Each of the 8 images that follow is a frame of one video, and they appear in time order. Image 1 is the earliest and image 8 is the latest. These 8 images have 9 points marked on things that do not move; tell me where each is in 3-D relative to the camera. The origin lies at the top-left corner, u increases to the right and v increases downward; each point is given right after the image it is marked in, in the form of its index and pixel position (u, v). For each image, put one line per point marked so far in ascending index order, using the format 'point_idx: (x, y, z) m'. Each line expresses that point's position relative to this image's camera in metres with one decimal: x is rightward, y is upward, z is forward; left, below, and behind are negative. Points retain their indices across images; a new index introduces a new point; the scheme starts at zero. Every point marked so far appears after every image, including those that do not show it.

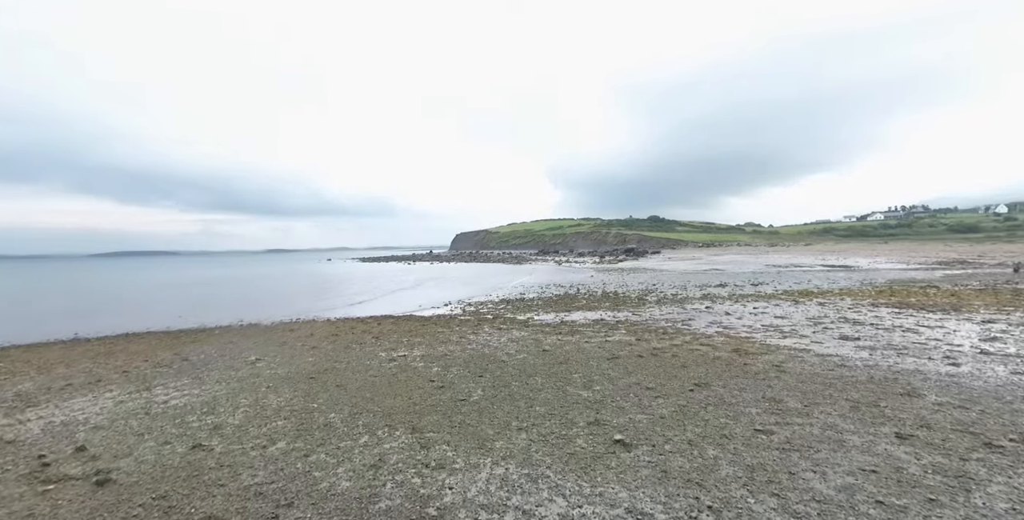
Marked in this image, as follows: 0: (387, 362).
0: (-3.3, -2.8, +10.8) m
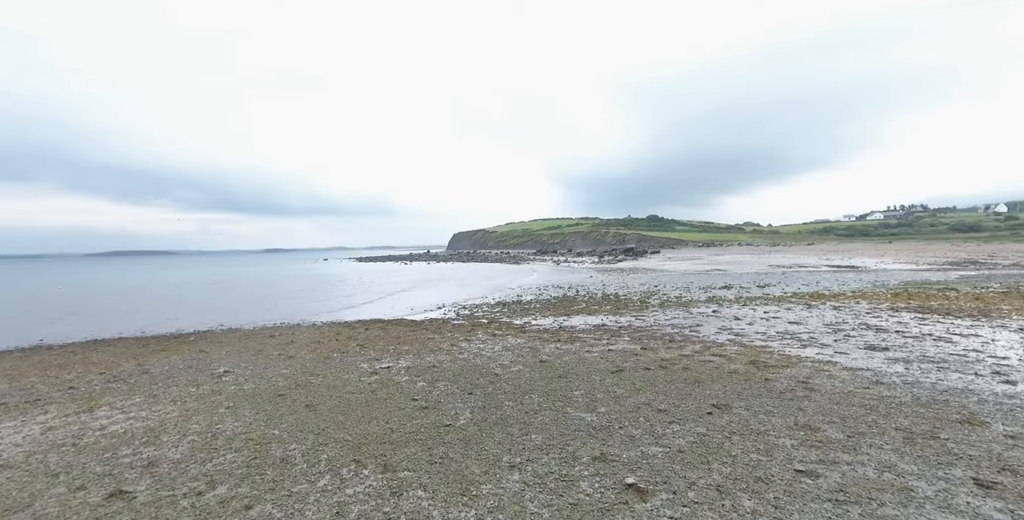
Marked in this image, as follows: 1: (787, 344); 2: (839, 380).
0: (-3.5, -2.8, +9.8) m
1: (+7.5, -2.3, +11.0) m
2: (+6.4, -2.4, +7.9) m
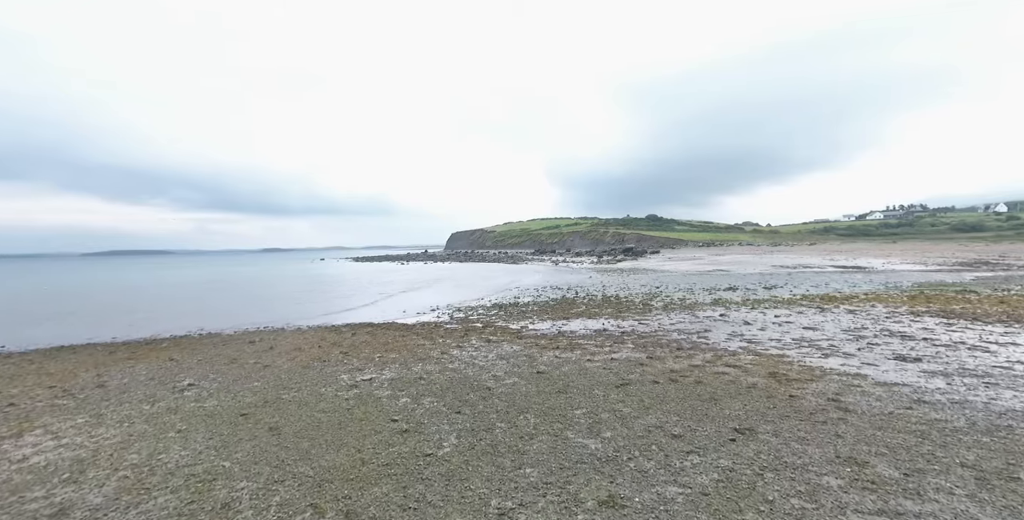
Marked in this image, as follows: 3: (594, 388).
0: (-3.6, -2.9, +8.8) m
1: (+7.4, -2.3, +10.1) m
2: (+6.3, -2.4, +7.0) m
3: (+1.7, -2.7, +8.5) m
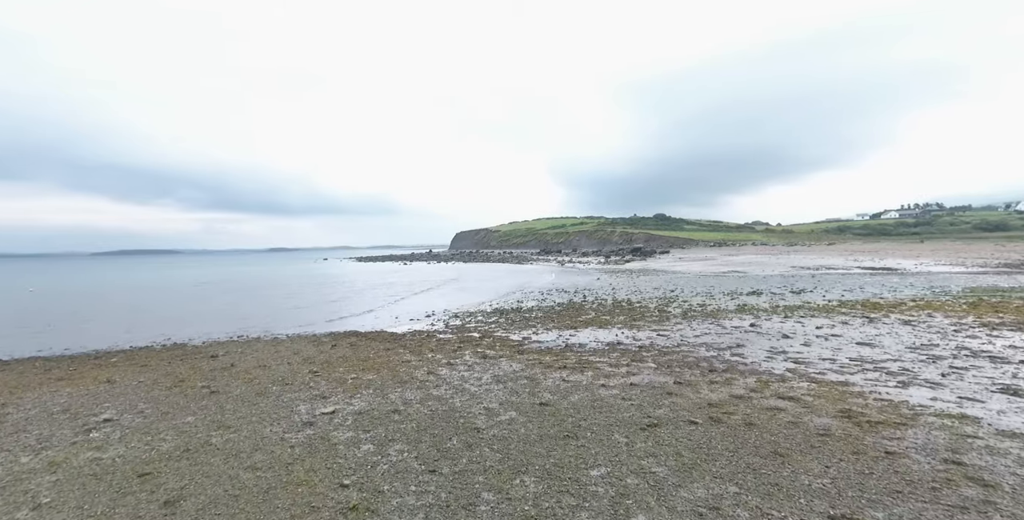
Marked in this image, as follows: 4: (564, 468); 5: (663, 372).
0: (-3.7, -2.9, +6.9) m
1: (+7.3, -2.4, +8.1) m
2: (+6.2, -2.5, +5.0) m
3: (+1.6, -2.8, +6.5) m
4: (+0.7, -2.8, +5.5) m
5: (+3.7, -2.7, +9.8) m
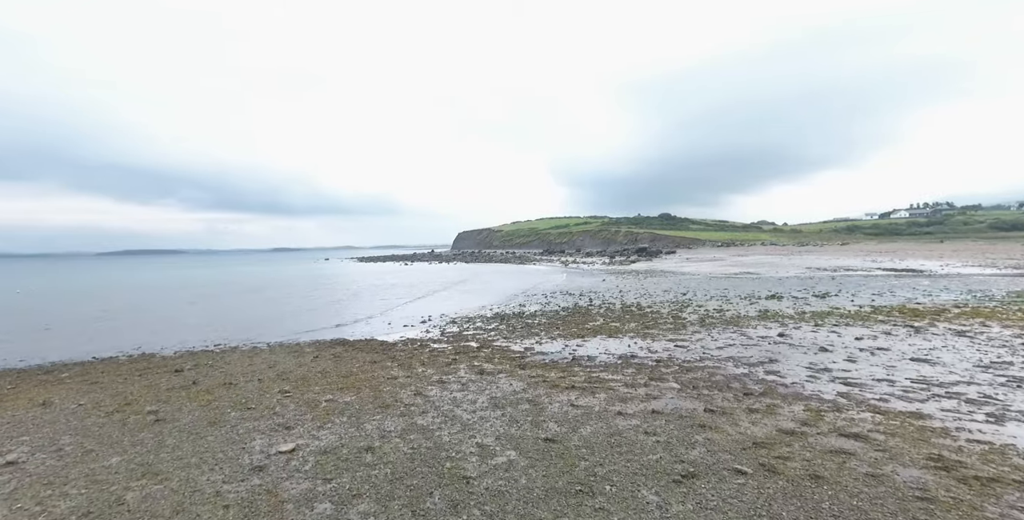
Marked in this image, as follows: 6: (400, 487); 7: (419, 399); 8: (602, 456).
0: (-3.7, -3.0, +5.5) m
1: (+7.3, -2.5, +6.6) m
2: (+6.1, -2.5, +3.5) m
3: (+1.6, -2.8, +5.1) m
4: (+0.7, -2.9, +4.1) m
5: (+3.7, -2.8, +8.4) m
6: (-1.5, -3.0, +5.4) m
7: (-2.0, -3.1, +9.0) m
8: (+1.3, -2.9, +6.1) m
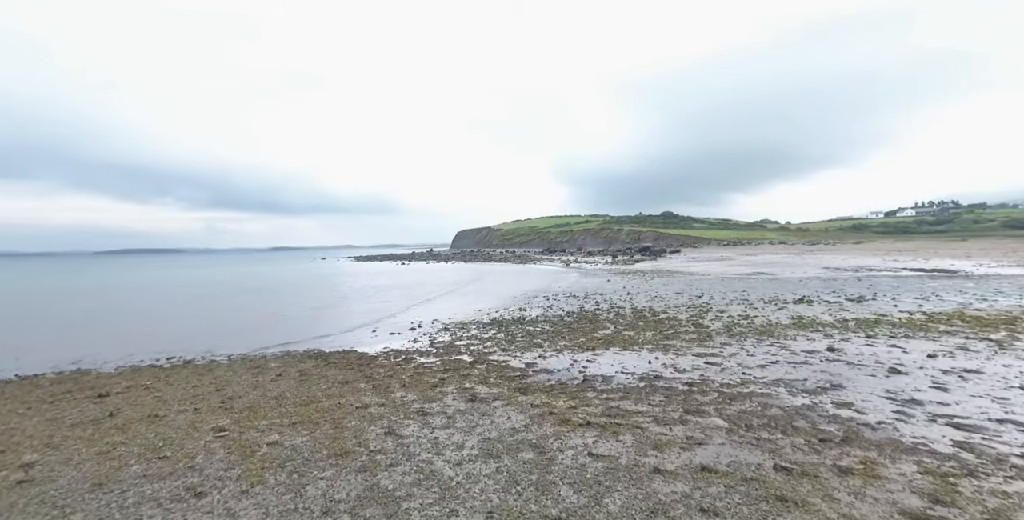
0: (-3.7, -3.0, +3.5) m
1: (+7.3, -2.5, +4.5) m
2: (+6.1, -2.6, +1.4) m
3: (+1.6, -2.9, +3.0) m
4: (+0.7, -2.9, +2.0) m
5: (+3.6, -2.8, +6.3) m
6: (-1.5, -3.0, +3.3) m
7: (-2.1, -3.1, +6.9) m
8: (+1.3, -2.9, +4.0) m
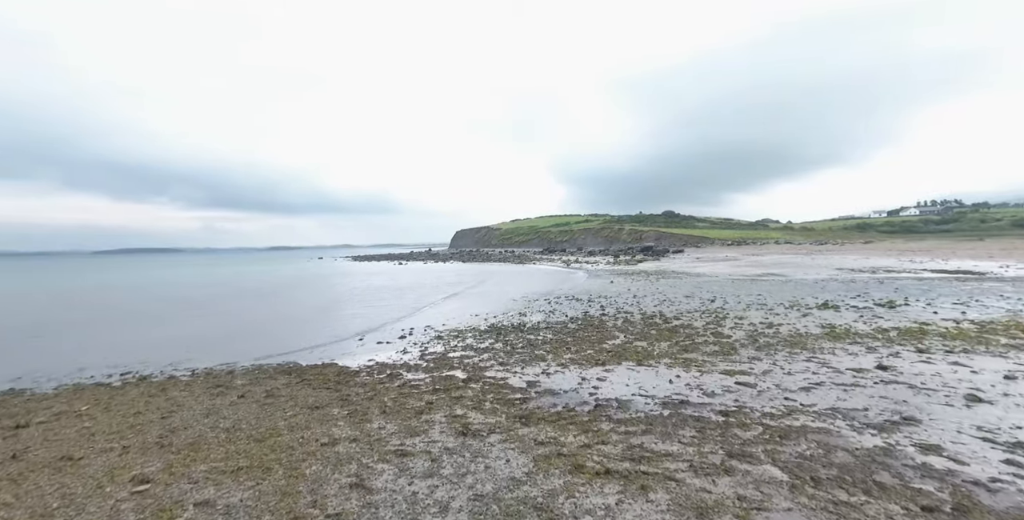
0: (-3.7, -3.1, +1.9) m
1: (+7.2, -2.6, +3.0) m
2: (+6.1, -2.7, -0.1) m
3: (+1.6, -3.0, +1.5) m
4: (+0.7, -3.0, +0.5) m
5: (+3.6, -2.9, +4.7) m
6: (-1.5, -3.1, +1.8) m
7: (-2.1, -3.2, +5.4) m
8: (+1.3, -3.0, +2.4) m
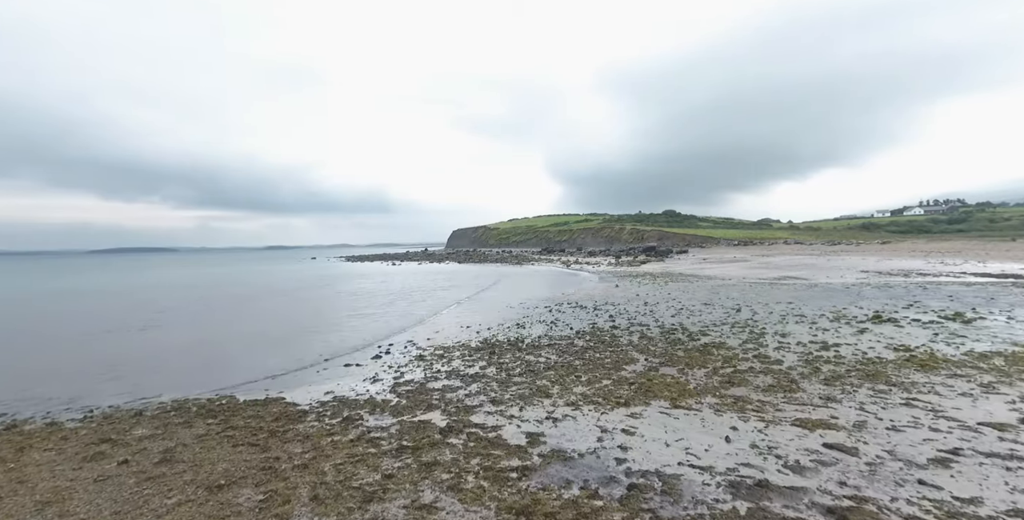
0: (-3.8, -3.3, -0.9) m
1: (+7.2, -2.8, +0.2) m
2: (+6.1, -2.8, -2.9) m
3: (+1.5, -3.1, -1.3) m
4: (+0.6, -3.2, -2.4) m
5: (+3.6, -3.0, +1.9) m
6: (-1.6, -3.3, -1.1) m
7: (-2.2, -3.3, +2.6) m
8: (+1.3, -3.1, -0.4) m
